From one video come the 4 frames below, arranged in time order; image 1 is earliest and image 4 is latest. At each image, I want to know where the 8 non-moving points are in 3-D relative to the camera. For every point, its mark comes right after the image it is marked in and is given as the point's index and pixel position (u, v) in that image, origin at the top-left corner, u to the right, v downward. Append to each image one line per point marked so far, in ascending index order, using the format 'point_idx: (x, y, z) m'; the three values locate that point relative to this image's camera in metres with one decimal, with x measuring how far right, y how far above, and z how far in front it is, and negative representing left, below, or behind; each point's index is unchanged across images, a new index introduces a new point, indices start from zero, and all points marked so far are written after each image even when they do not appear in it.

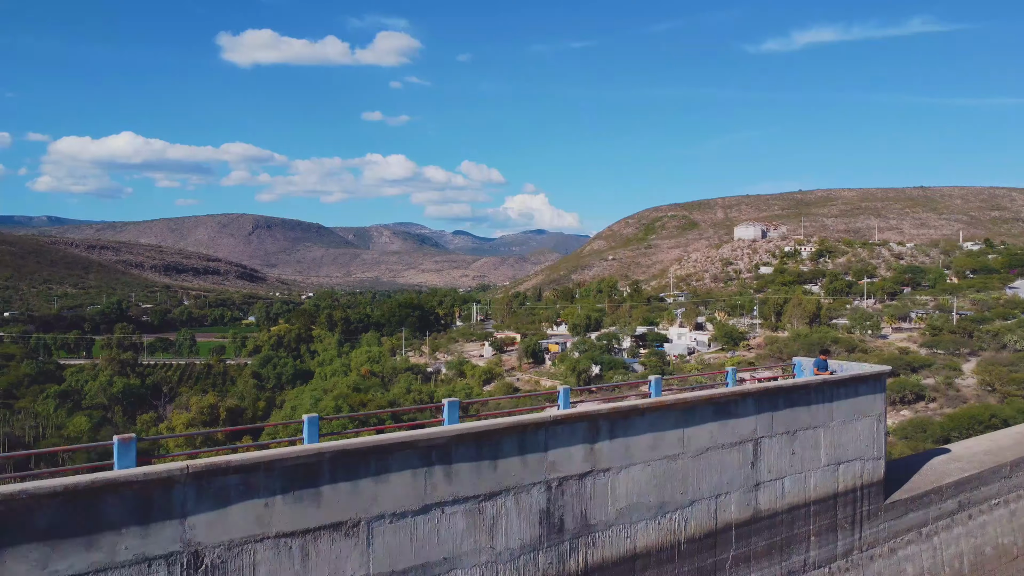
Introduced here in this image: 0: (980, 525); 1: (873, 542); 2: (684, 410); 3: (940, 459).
0: (+4.9, -2.5, +7.3) m
1: (+3.2, -2.2, +6.2) m
2: (+1.2, -0.8, +4.8) m
3: (+4.5, -1.9, +7.6) m
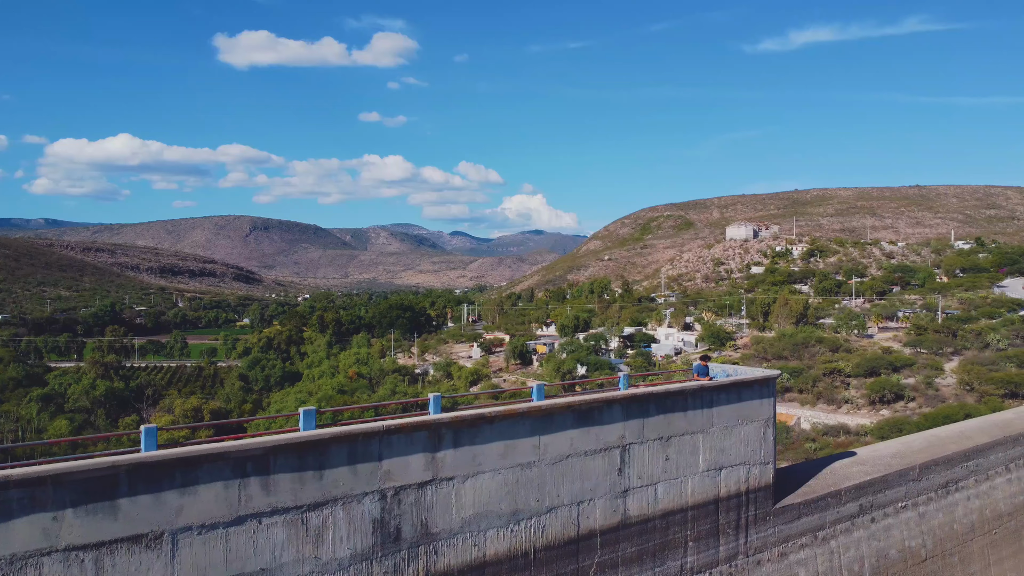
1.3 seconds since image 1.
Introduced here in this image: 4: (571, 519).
0: (+3.9, -2.5, +7.3) m
1: (+2.2, -2.3, +6.2) m
2: (+0.2, -0.9, +4.8) m
3: (+3.6, -1.9, +7.6) m
4: (+0.4, -1.6, +5.0) m
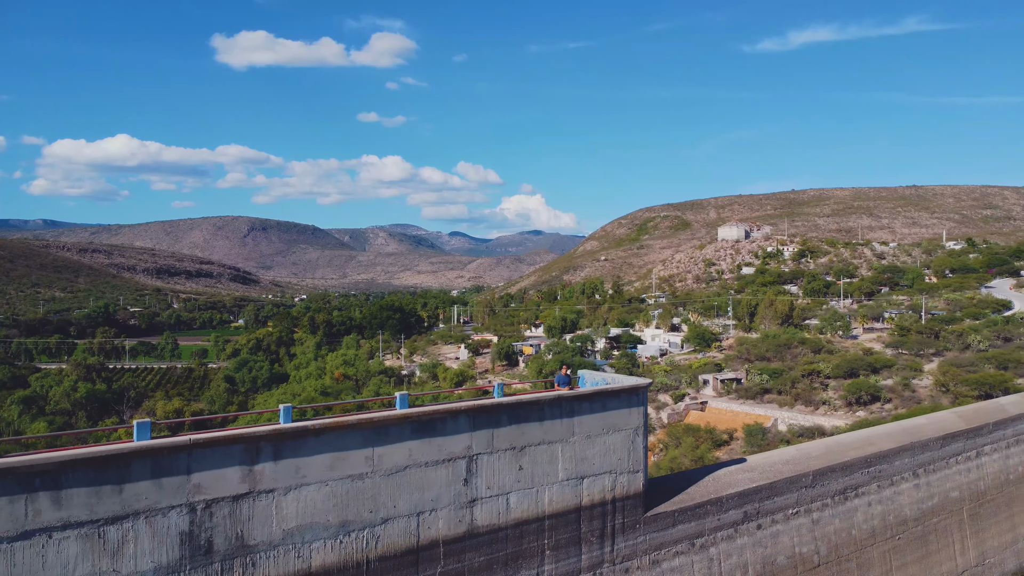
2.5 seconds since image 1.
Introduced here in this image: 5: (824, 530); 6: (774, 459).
0: (+2.7, -2.6, +7.4) m
1: (+1.0, -2.4, +6.2) m
2: (-1.0, -1.0, +4.9) m
3: (+2.4, -2.0, +7.6) m
4: (-0.7, -1.7, +5.0) m
5: (+3.5, -2.7, +7.9) m
6: (+3.0, -2.0, +8.1) m
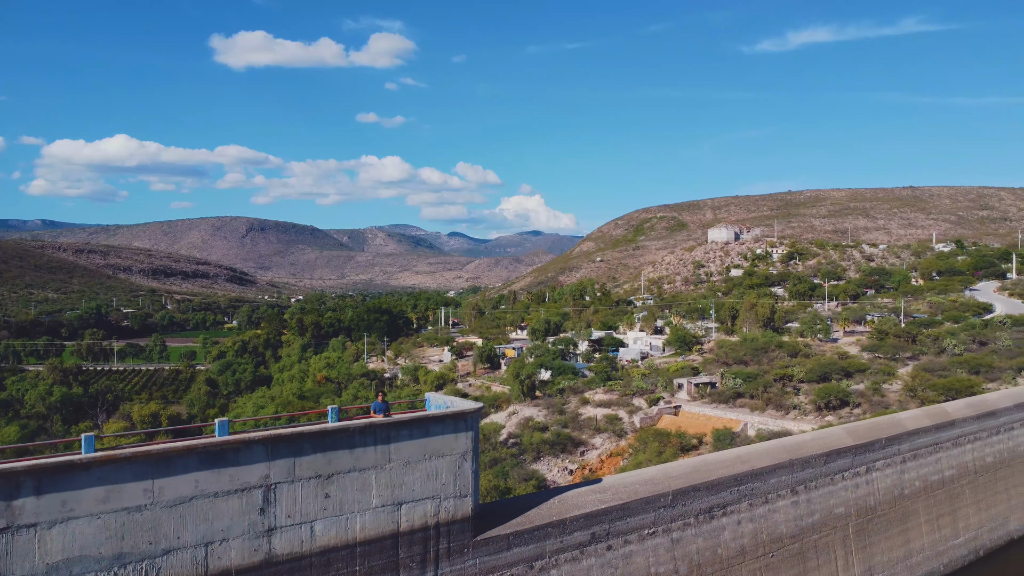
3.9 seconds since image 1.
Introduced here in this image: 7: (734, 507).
0: (+1.2, -2.8, +7.4) m
1: (-0.5, -2.6, +6.3) m
2: (-2.5, -1.2, +4.9) m
3: (+0.9, -2.2, +7.7) m
4: (-2.3, -1.9, +5.0) m
5: (+1.9, -2.9, +7.9) m
6: (+1.5, -2.2, +8.2) m
7: (+2.7, -2.6, +8.4) m
